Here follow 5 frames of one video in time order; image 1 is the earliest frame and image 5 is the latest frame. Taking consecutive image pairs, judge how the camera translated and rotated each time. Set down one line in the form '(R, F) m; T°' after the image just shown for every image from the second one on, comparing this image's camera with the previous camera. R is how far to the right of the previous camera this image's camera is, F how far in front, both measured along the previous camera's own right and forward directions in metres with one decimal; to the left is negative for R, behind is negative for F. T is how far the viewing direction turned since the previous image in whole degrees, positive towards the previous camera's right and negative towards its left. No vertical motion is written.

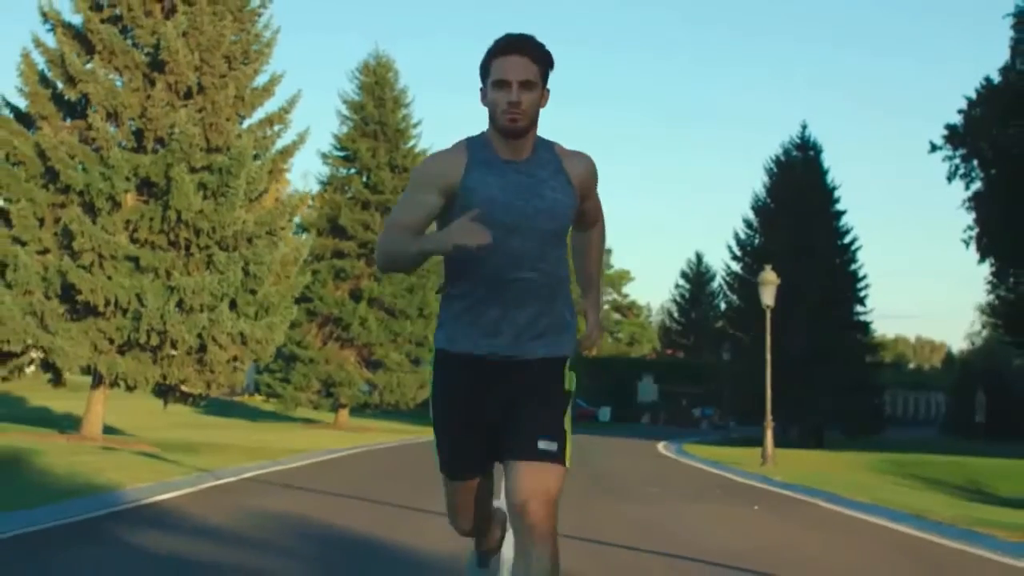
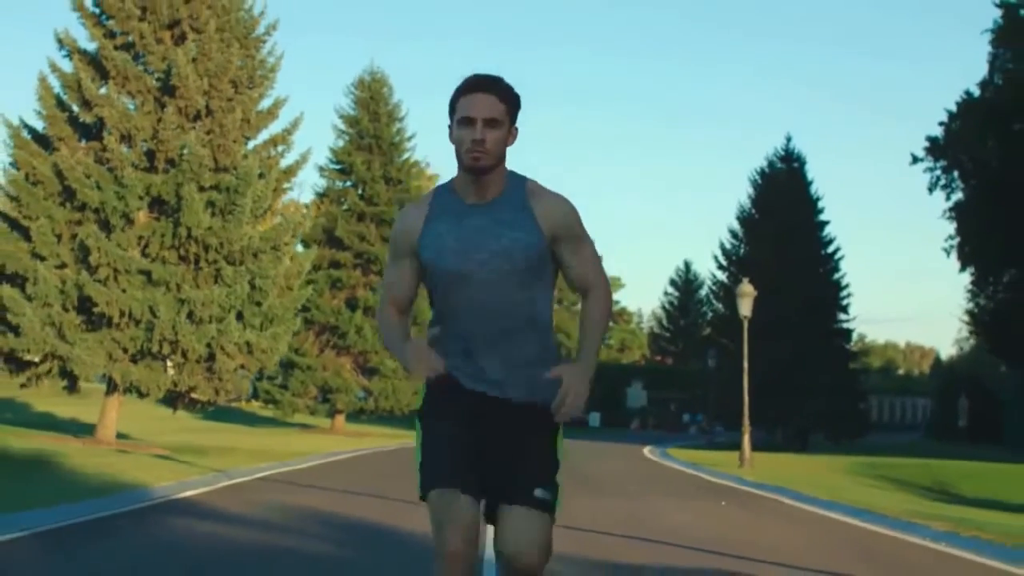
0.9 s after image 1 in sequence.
(0.0, -1.7) m; 0°
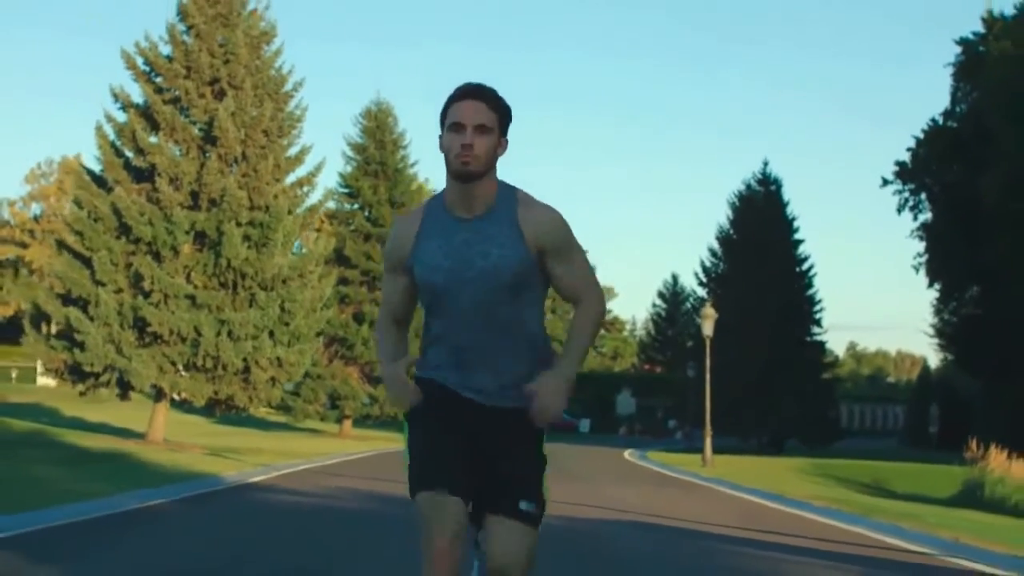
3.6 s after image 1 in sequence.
(+0.1, -4.8) m; 0°
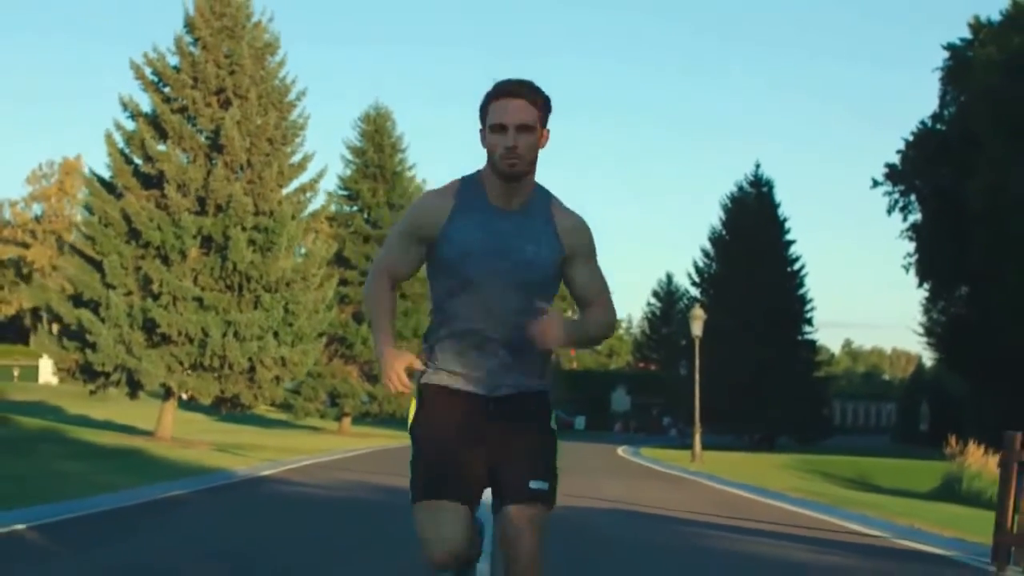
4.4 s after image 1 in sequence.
(0.0, -1.3) m; 0°
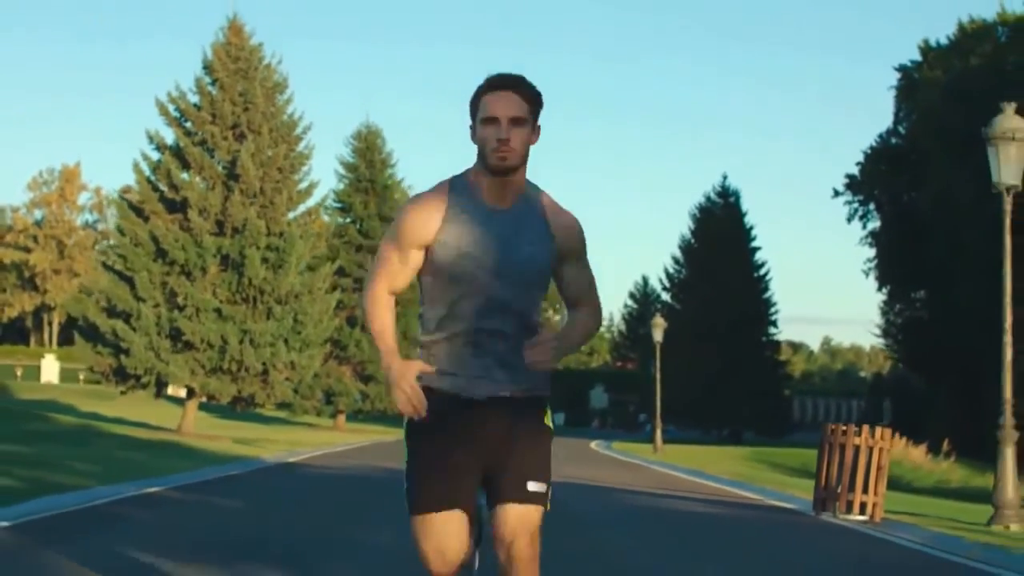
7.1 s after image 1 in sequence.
(0.0, -4.8) m; +1°
